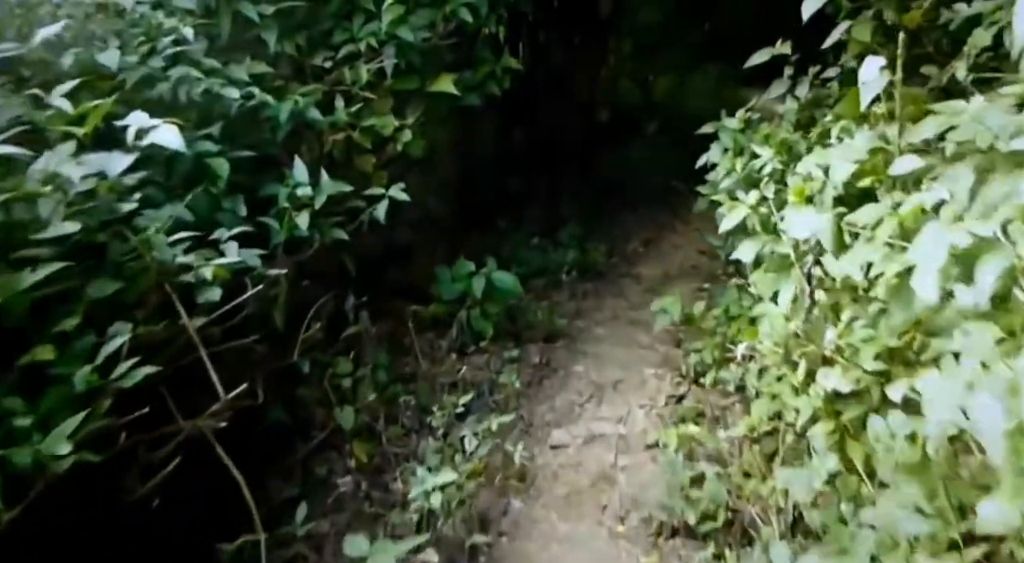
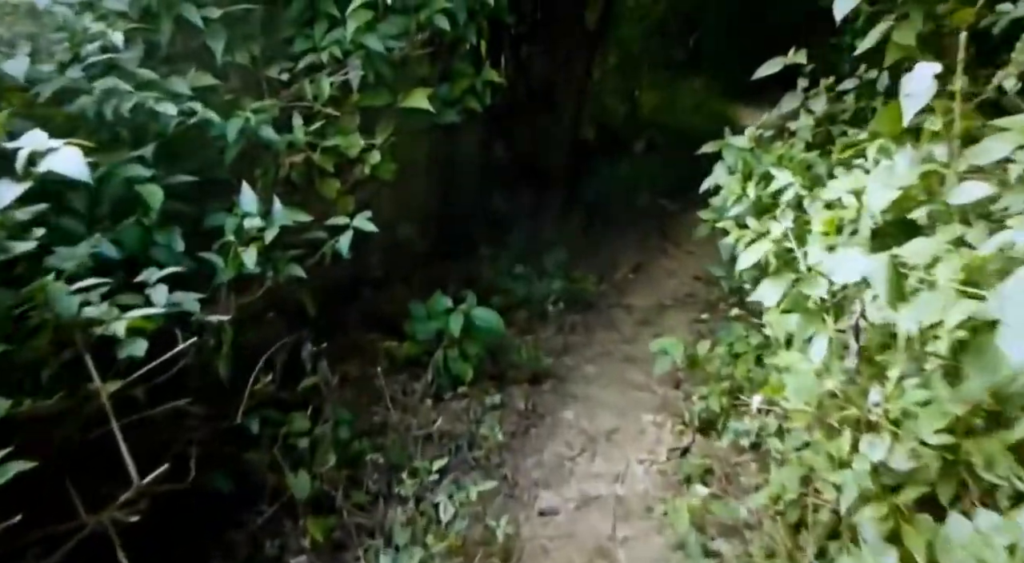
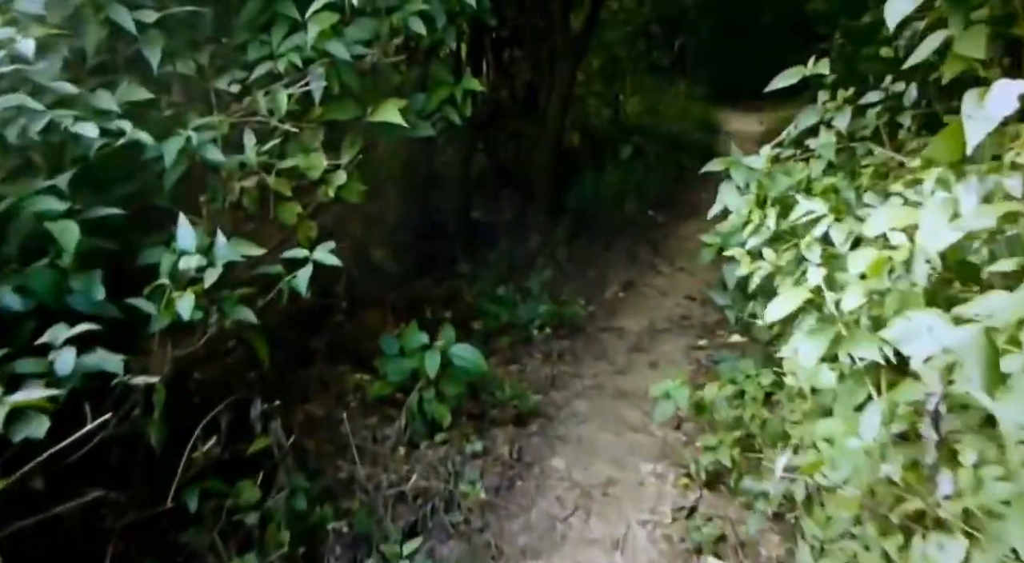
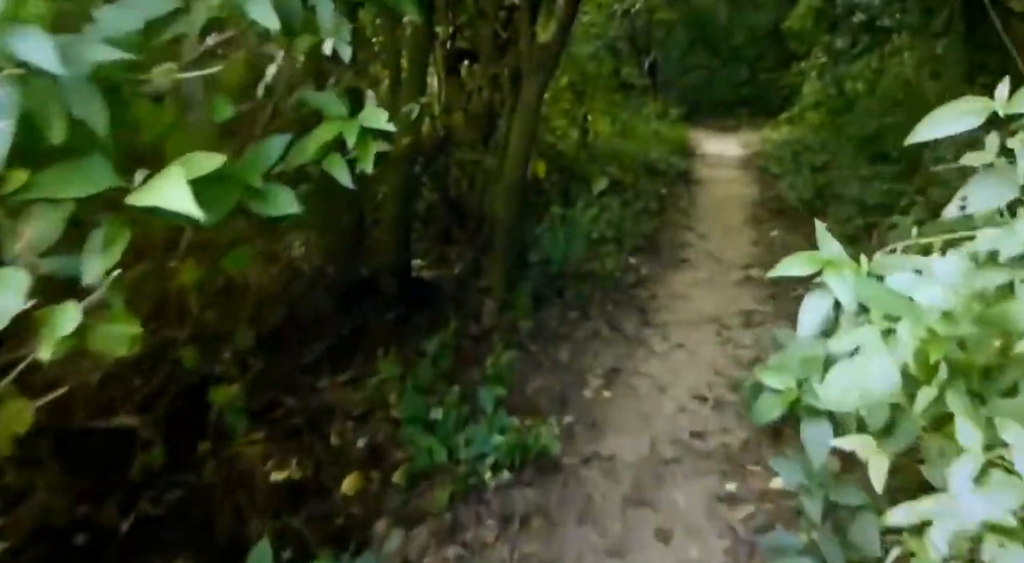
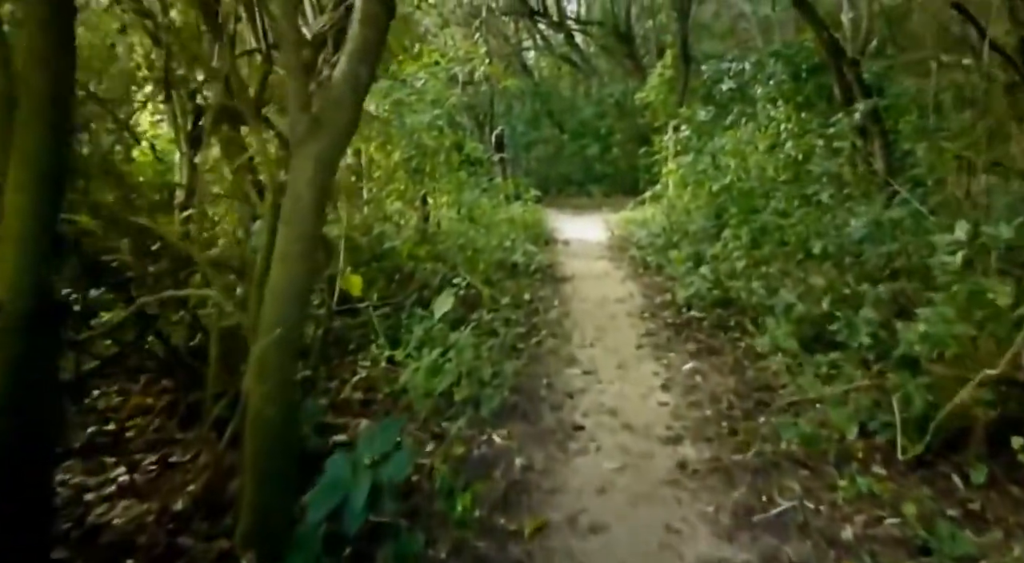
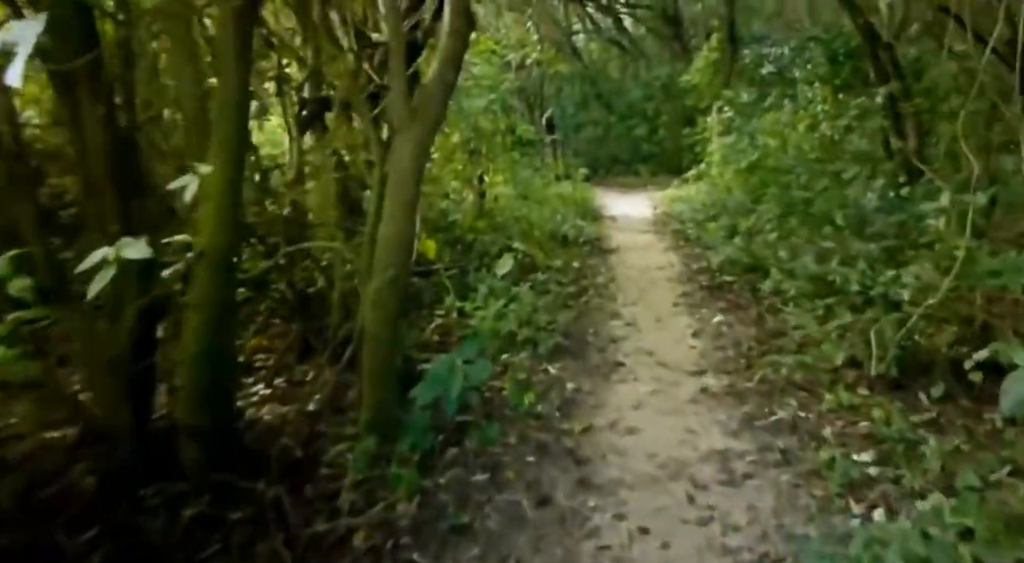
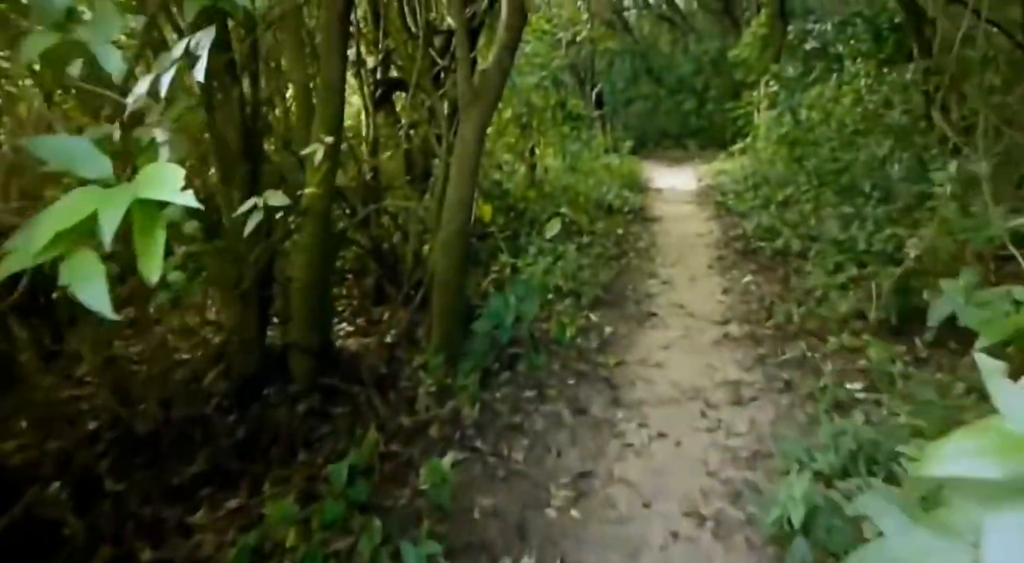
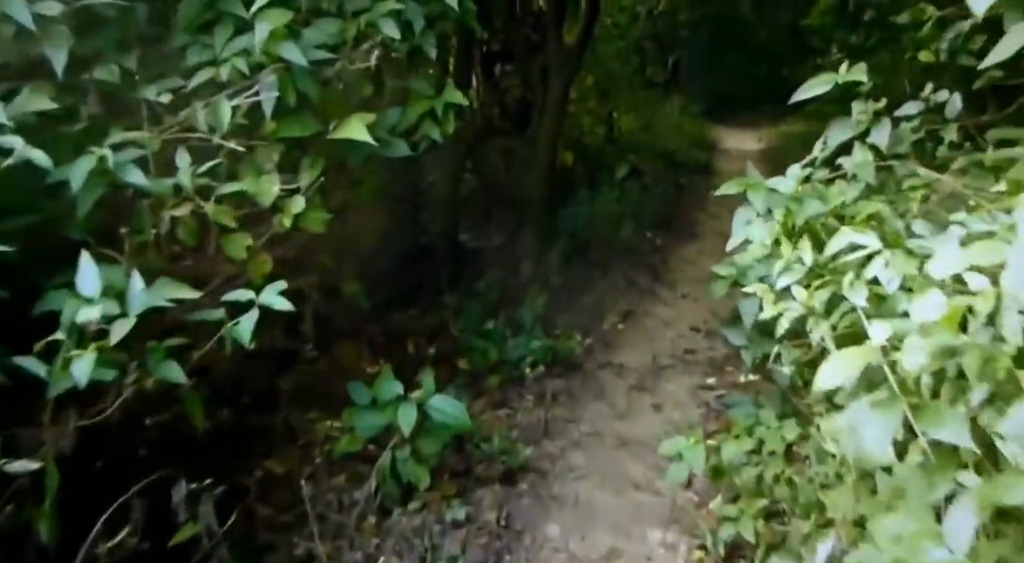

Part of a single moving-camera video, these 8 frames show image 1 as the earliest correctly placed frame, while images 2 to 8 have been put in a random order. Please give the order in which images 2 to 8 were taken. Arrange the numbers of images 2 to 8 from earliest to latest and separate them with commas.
2, 3, 8, 4, 7, 6, 5
